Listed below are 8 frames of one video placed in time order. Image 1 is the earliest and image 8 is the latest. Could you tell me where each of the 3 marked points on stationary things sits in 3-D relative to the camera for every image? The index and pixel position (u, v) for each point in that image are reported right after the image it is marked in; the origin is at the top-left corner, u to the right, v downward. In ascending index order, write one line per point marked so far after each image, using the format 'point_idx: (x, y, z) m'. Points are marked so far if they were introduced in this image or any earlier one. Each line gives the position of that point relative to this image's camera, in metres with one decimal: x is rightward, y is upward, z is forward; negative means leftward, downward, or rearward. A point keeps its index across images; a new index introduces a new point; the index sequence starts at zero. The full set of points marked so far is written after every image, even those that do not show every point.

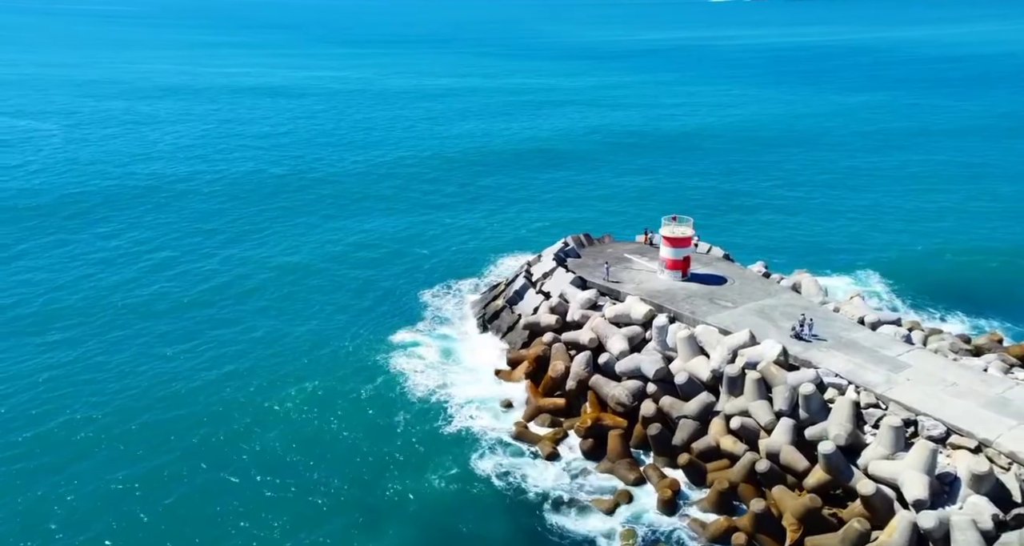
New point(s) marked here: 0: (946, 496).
0: (+9.3, -4.7, +19.5) m
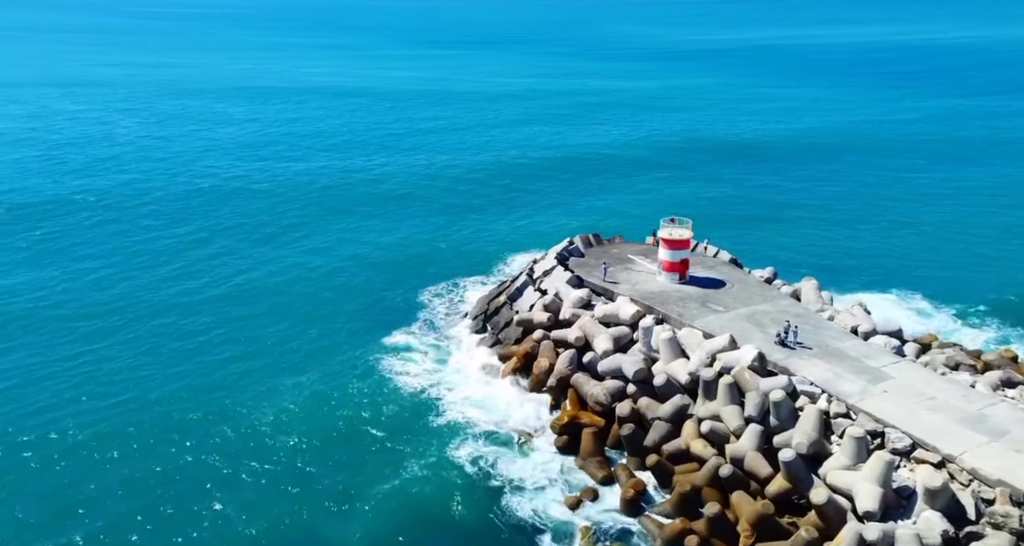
0: (+8.2, -4.9, +19.0) m
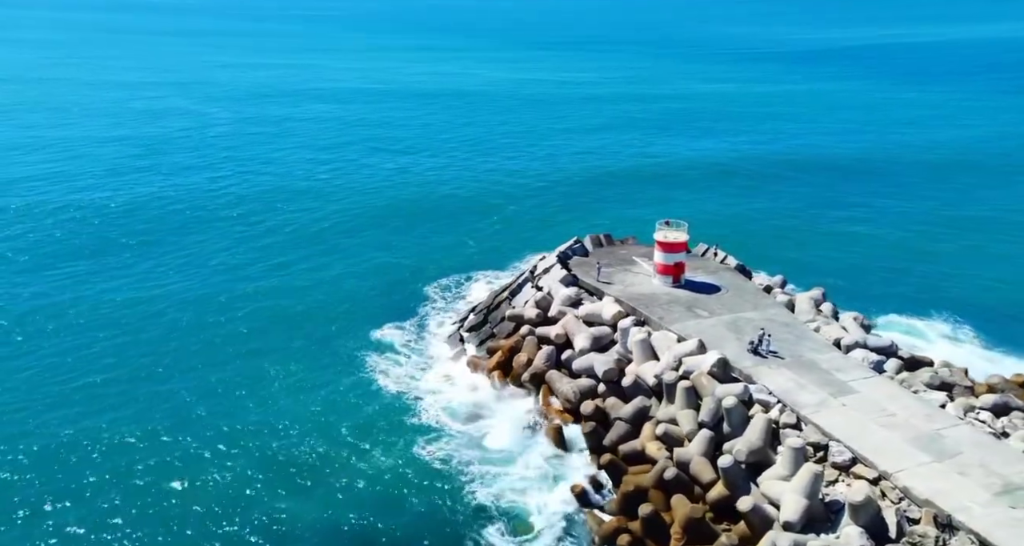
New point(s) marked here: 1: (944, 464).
0: (+6.5, -5.1, +18.7) m
1: (+9.0, -4.0, +19.0) m
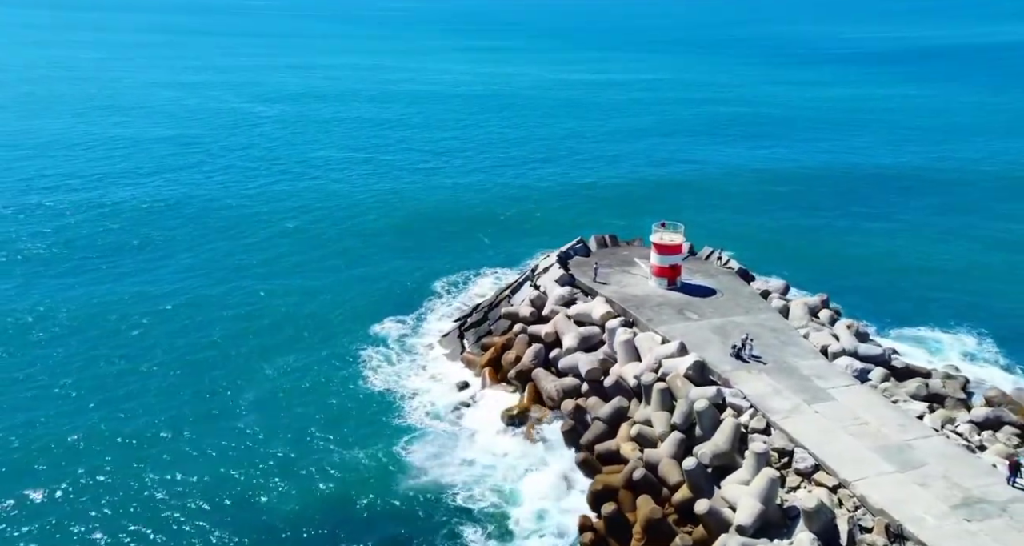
0: (+5.5, -5.2, +18.5) m
1: (+8.1, -4.1, +18.7) m
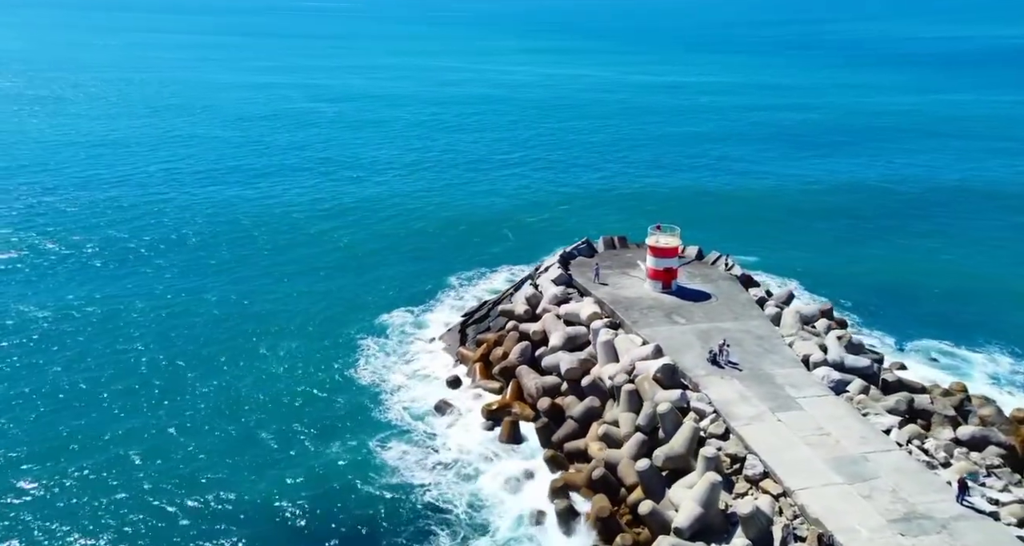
0: (+4.3, -5.3, +18.4) m
1: (+6.8, -4.3, +18.4) m
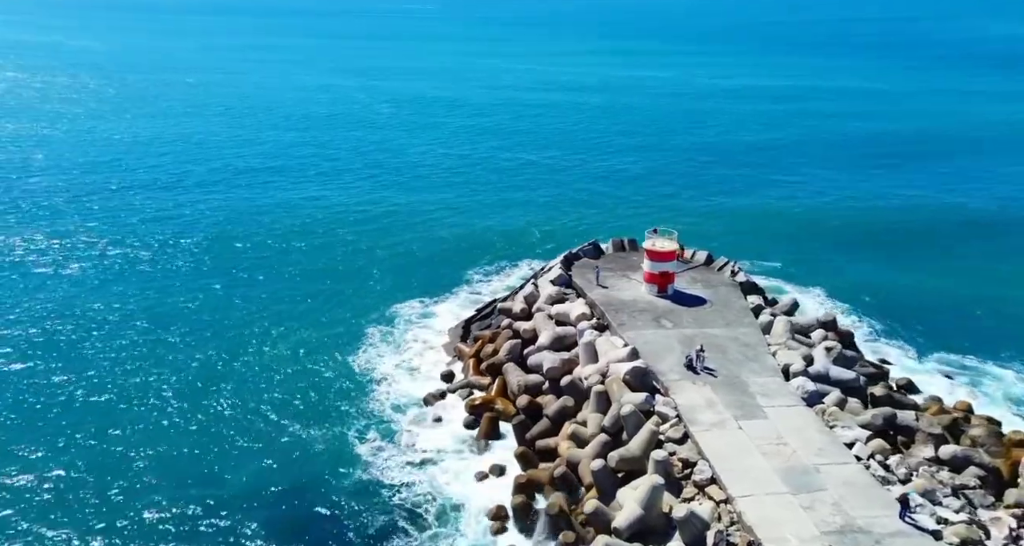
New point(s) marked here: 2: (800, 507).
0: (+3.0, -5.4, +18.4) m
1: (+5.6, -4.4, +18.1) m
2: (+5.6, -4.6, +17.8) m
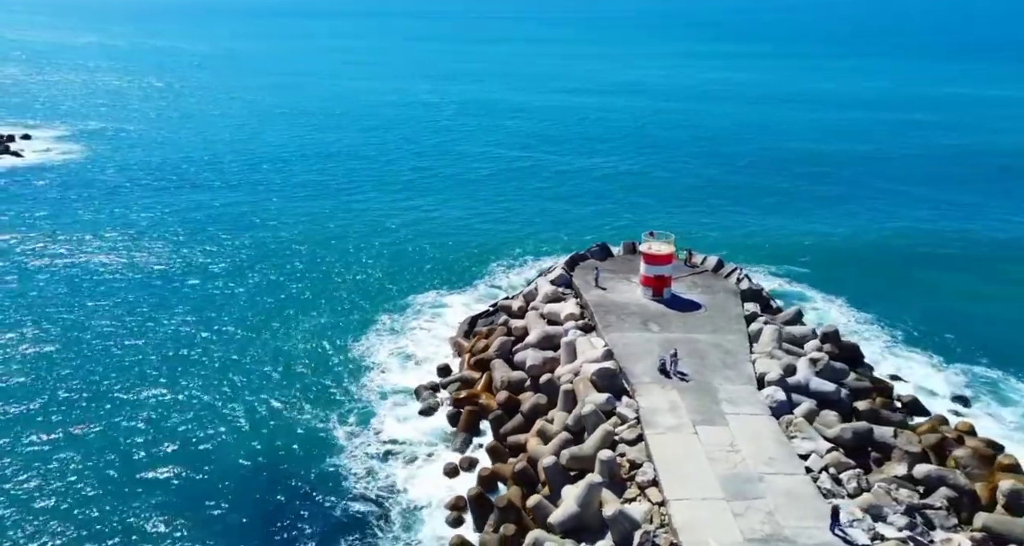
0: (+1.7, -5.3, +18.5) m
1: (+4.3, -4.5, +17.9) m
2: (+4.2, -4.6, +17.6) m
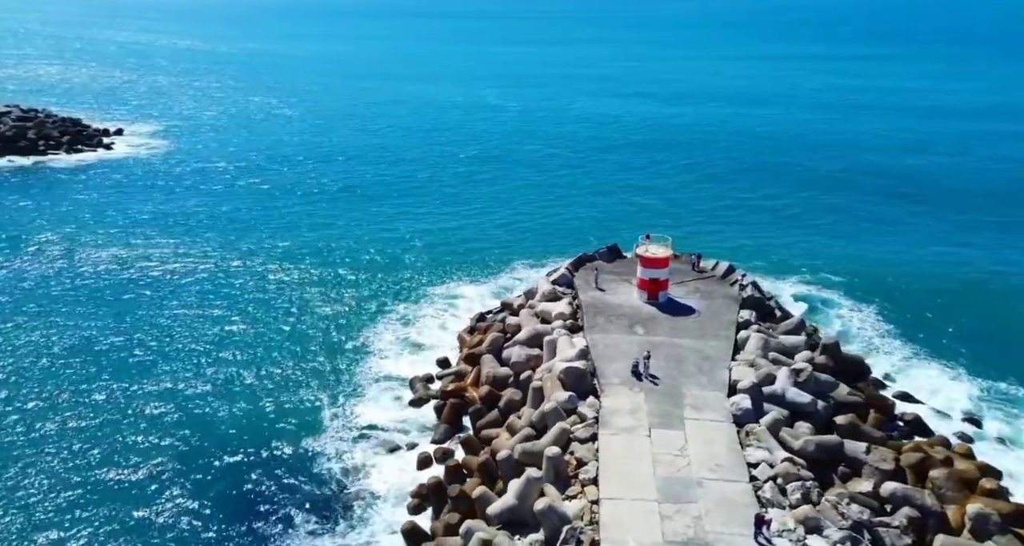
0: (+0.4, -5.3, +18.6) m
1: (+2.9, -4.5, +17.7) m
2: (+2.8, -4.7, +17.4) m
